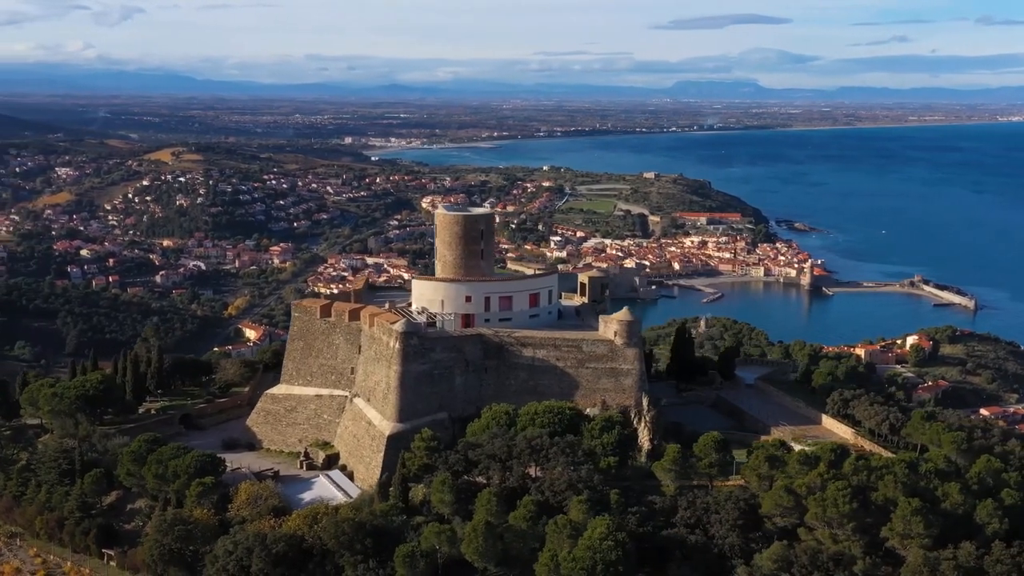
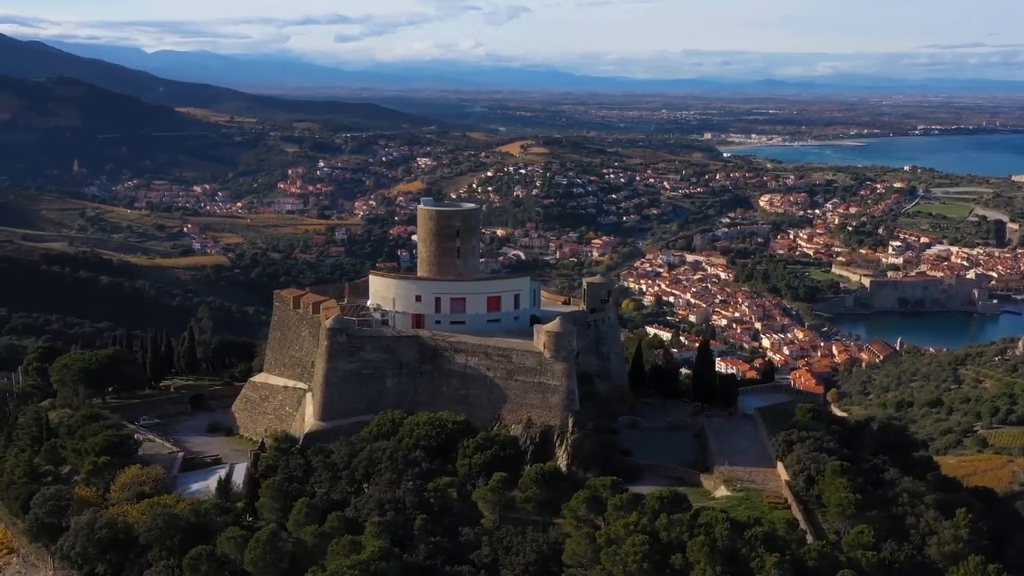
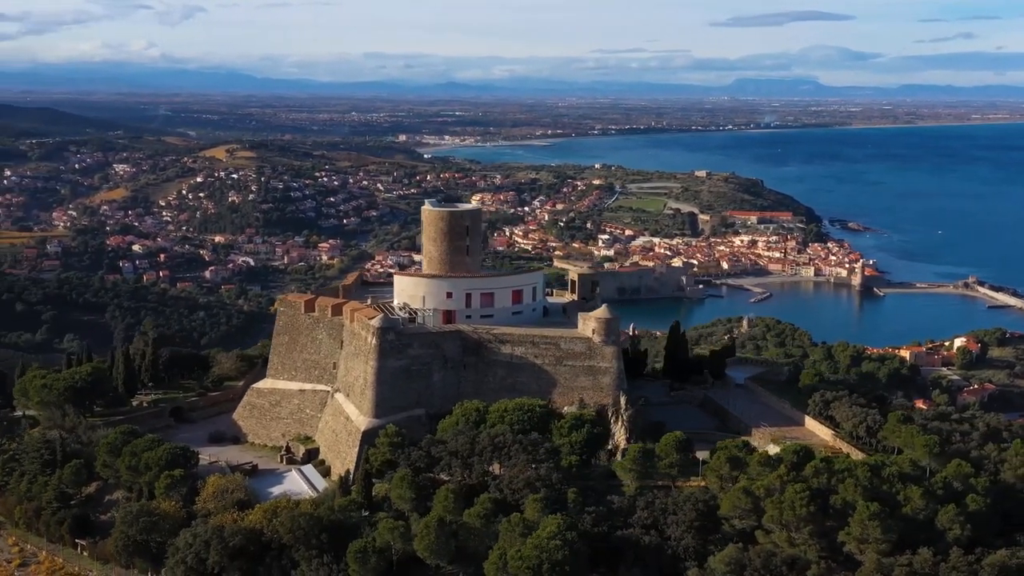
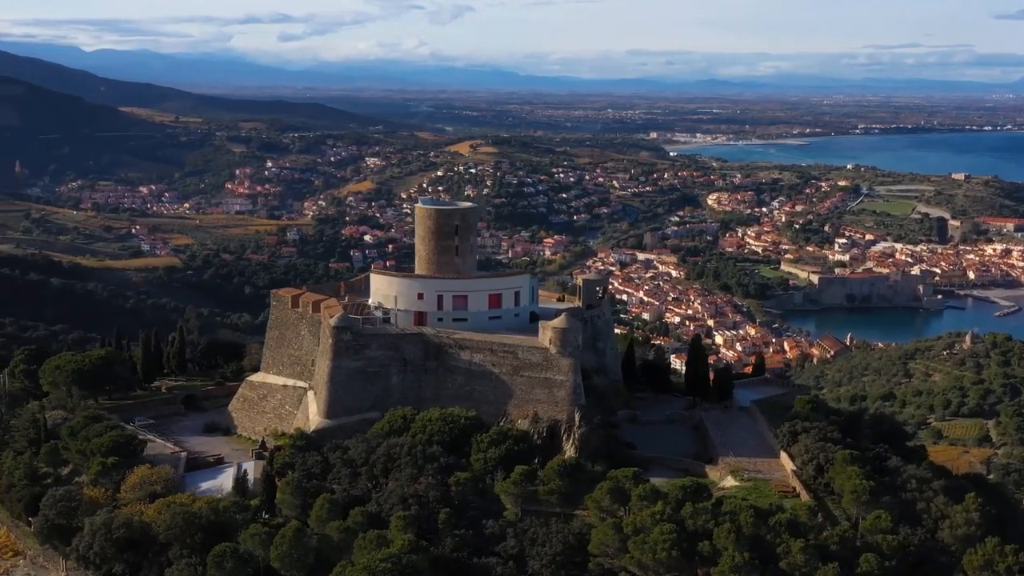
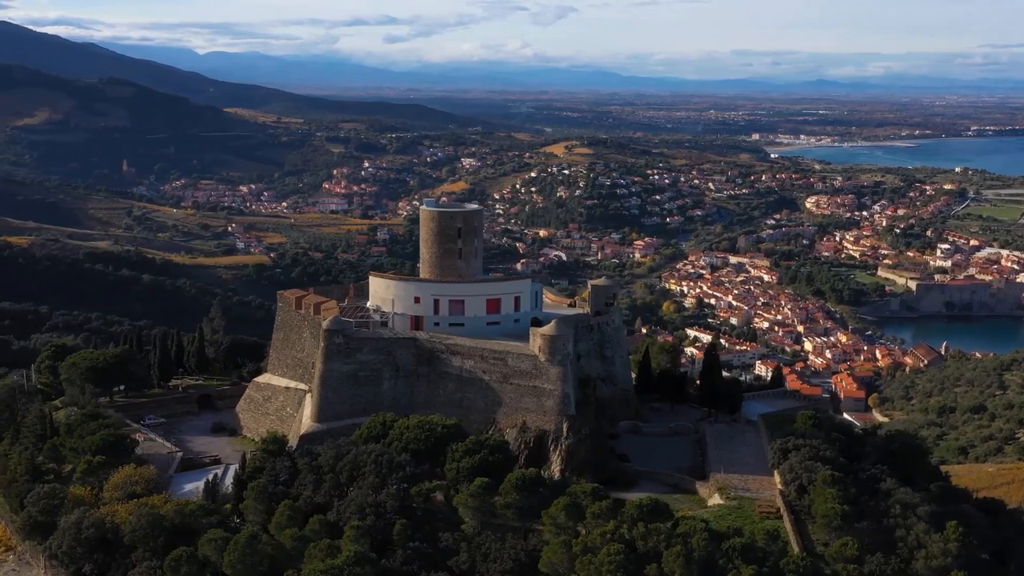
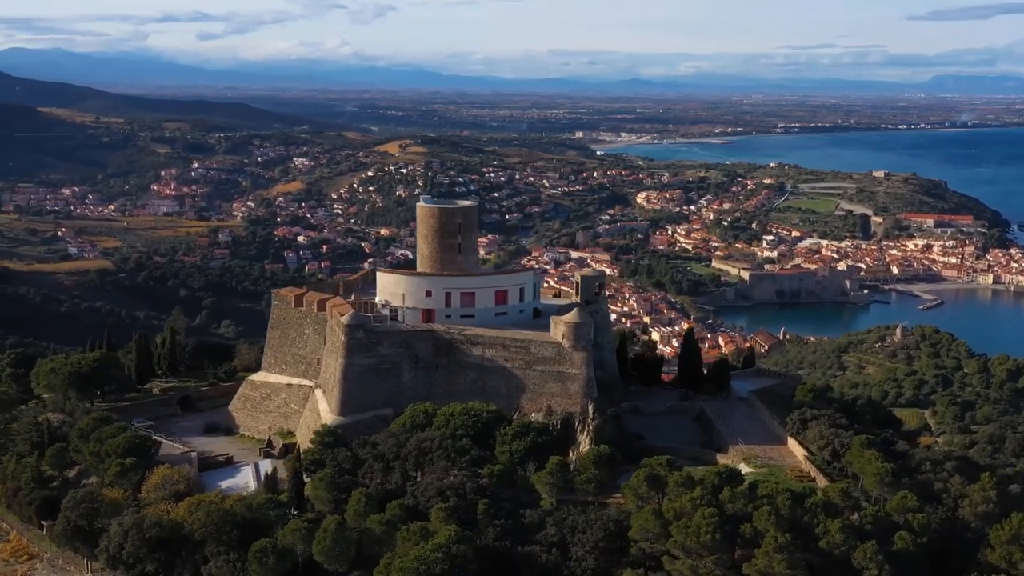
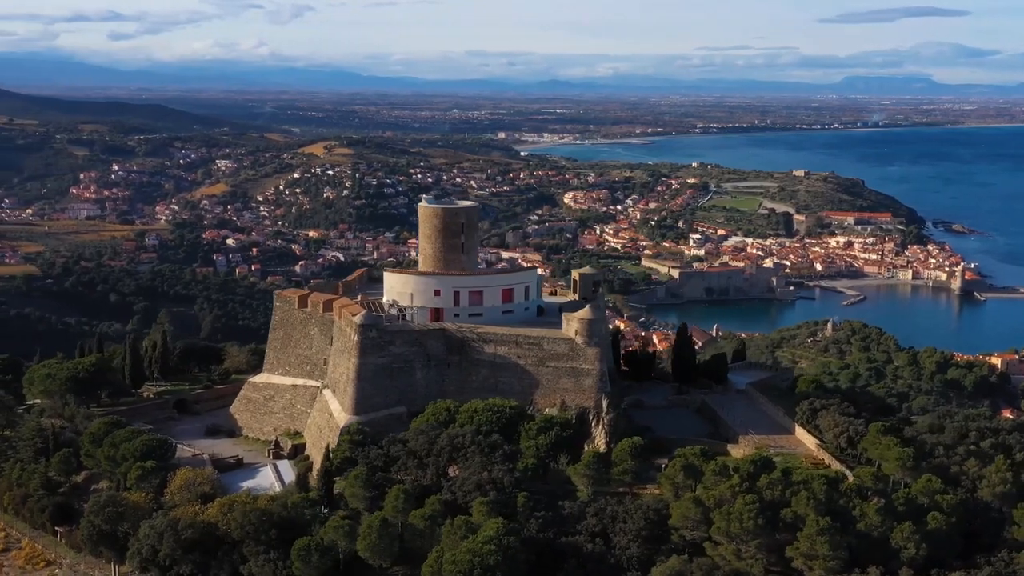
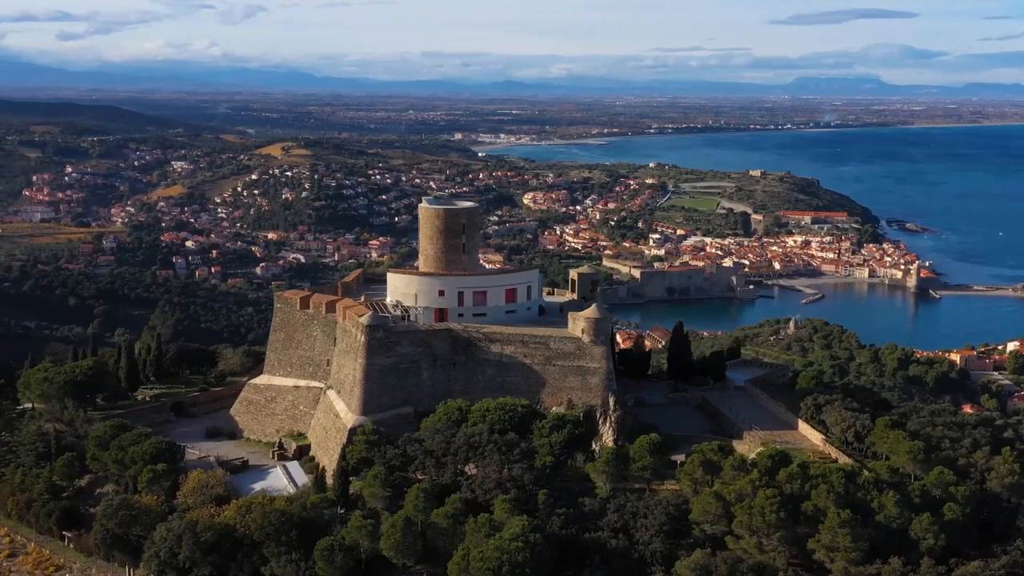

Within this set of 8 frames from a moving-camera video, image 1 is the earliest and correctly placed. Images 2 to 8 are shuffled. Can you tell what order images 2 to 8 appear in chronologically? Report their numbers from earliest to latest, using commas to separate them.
3, 8, 7, 6, 4, 2, 5
